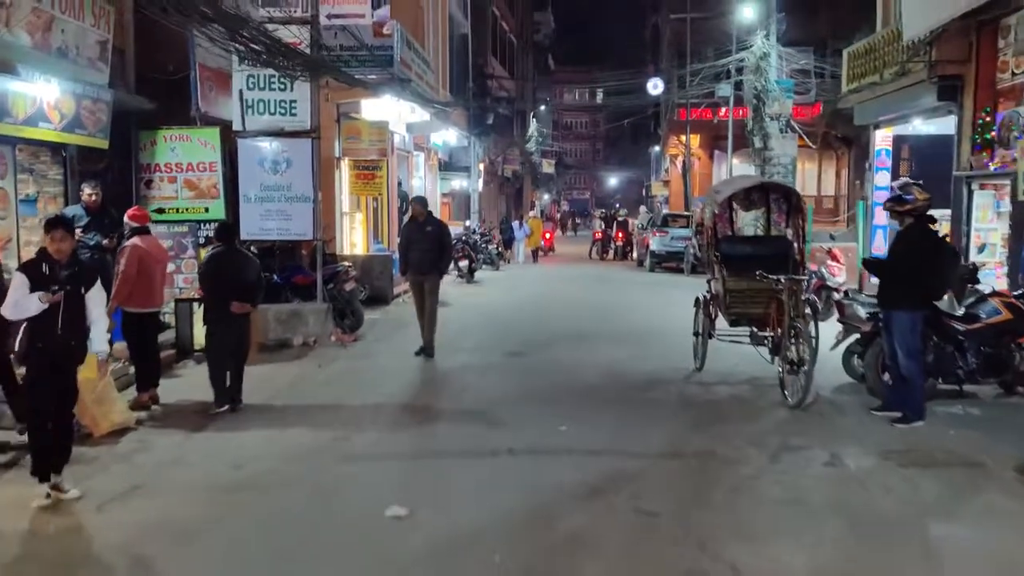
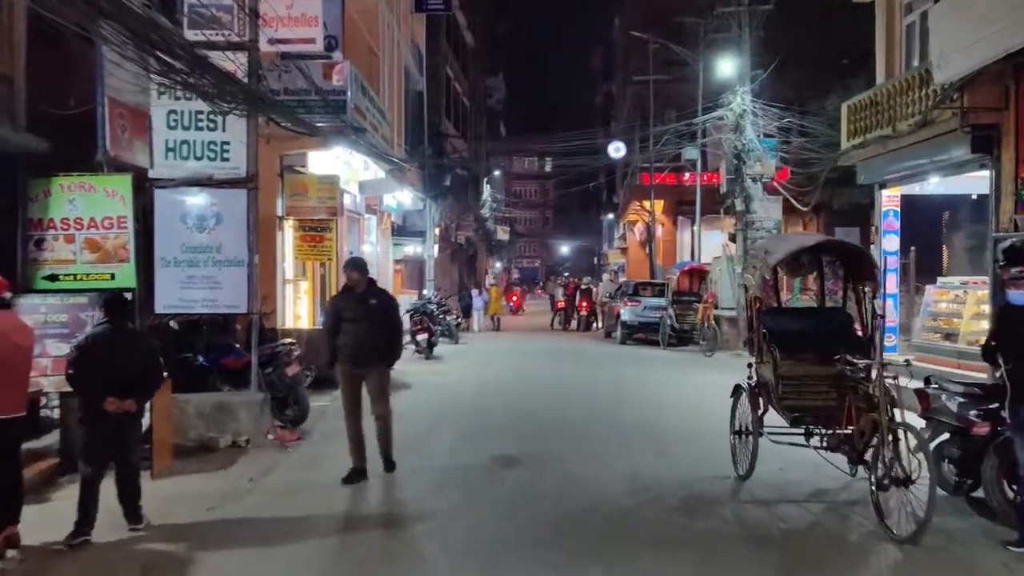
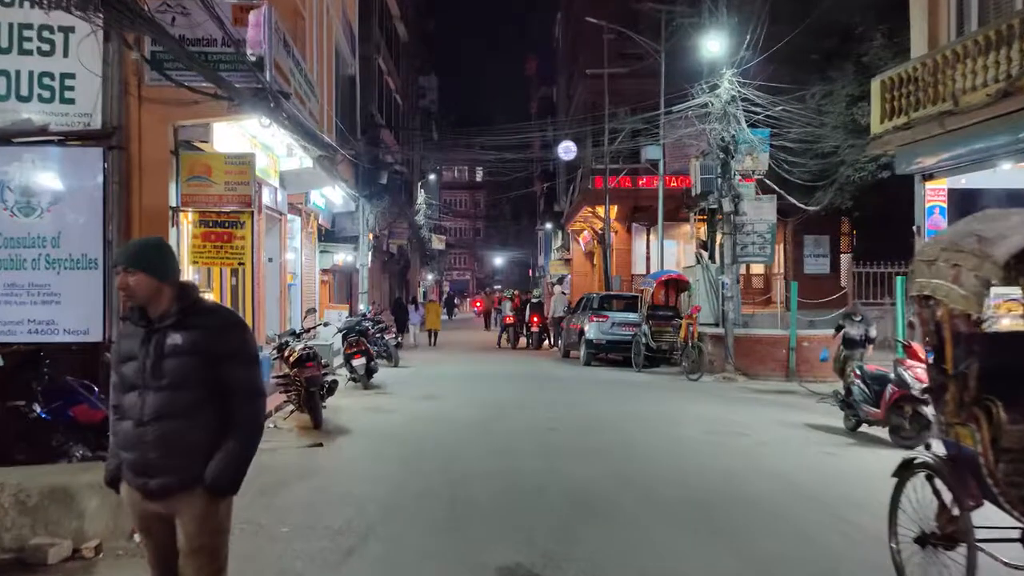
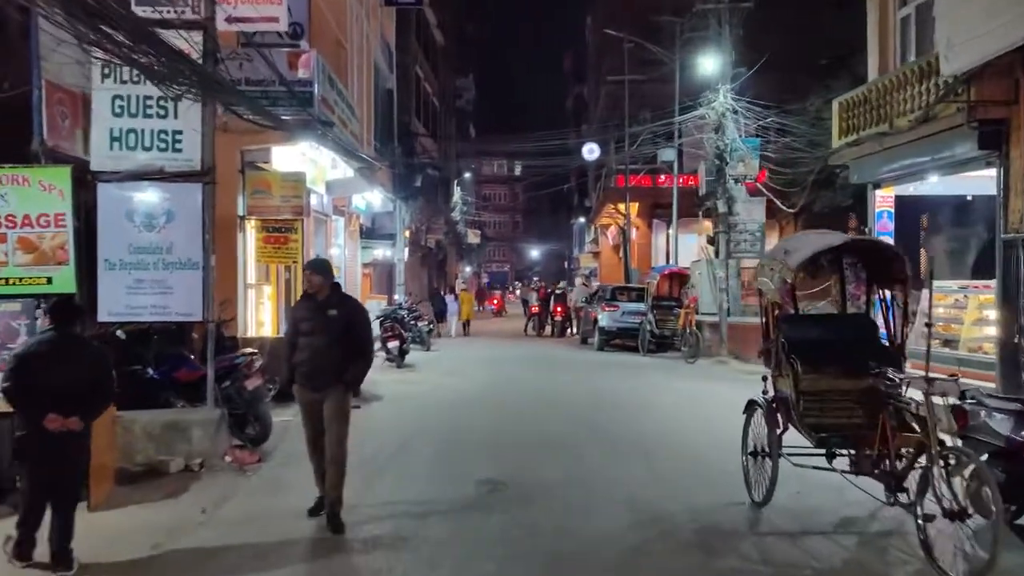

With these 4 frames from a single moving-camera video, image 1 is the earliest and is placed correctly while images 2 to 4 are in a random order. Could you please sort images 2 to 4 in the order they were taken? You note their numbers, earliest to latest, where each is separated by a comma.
2, 4, 3
